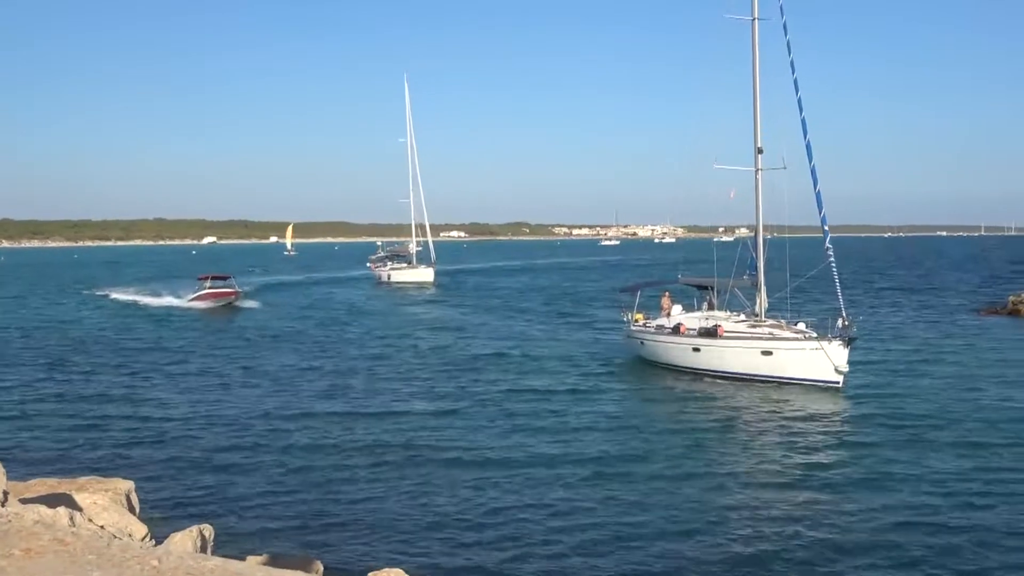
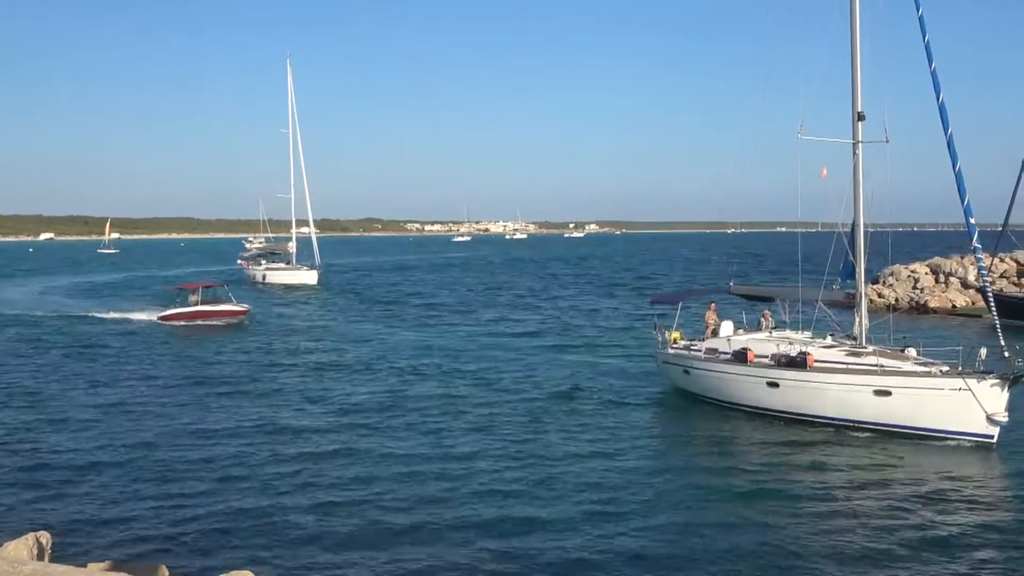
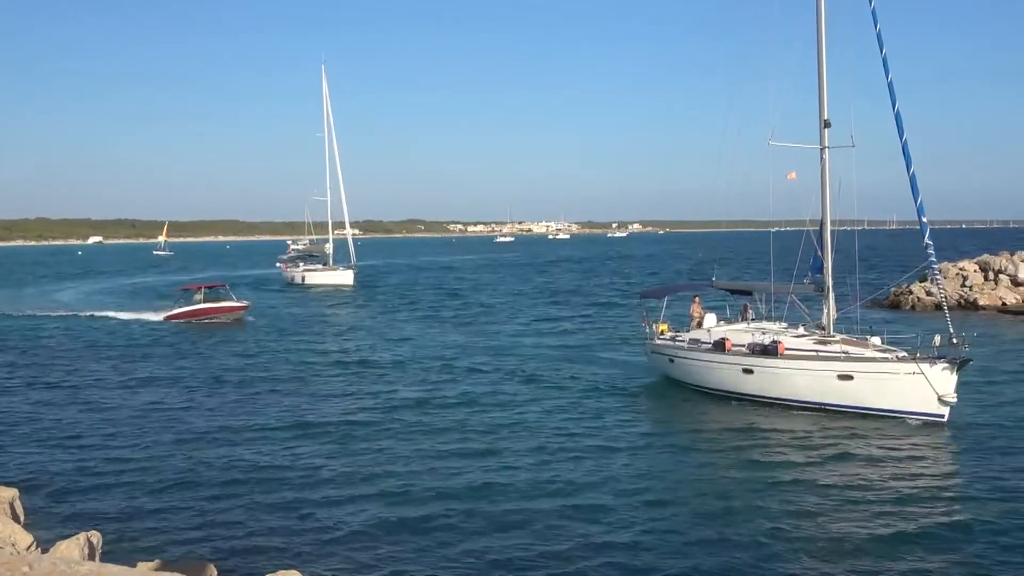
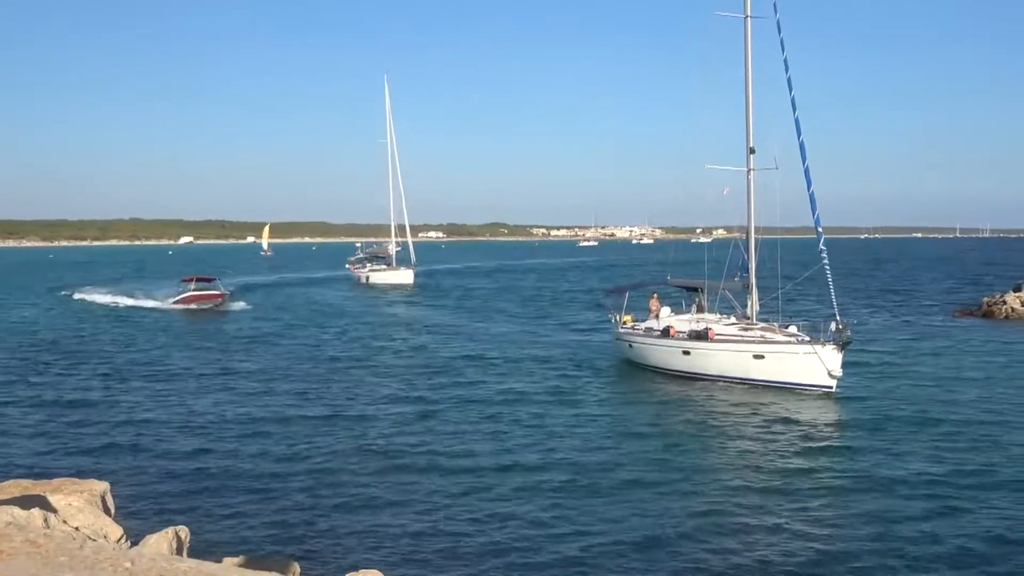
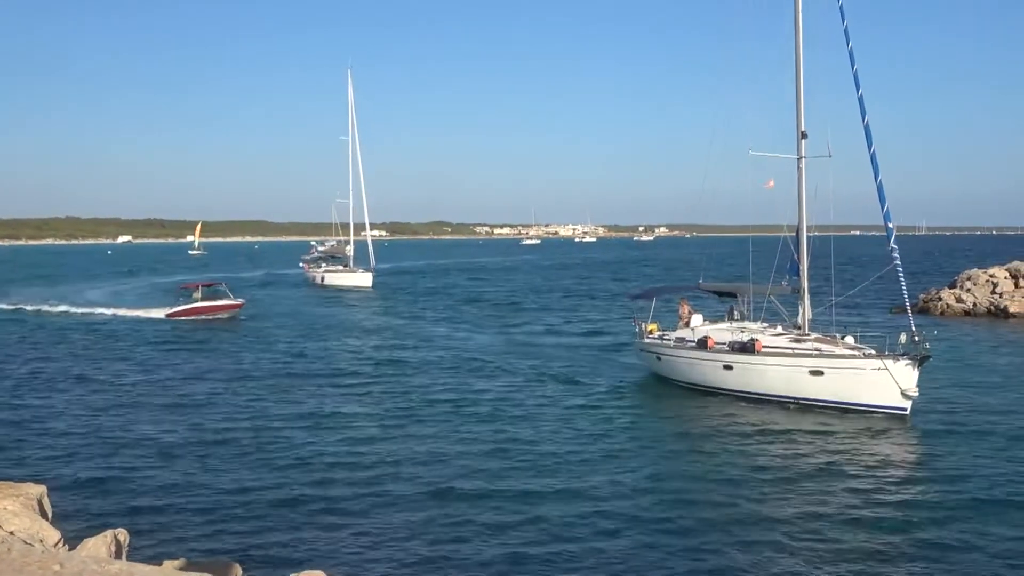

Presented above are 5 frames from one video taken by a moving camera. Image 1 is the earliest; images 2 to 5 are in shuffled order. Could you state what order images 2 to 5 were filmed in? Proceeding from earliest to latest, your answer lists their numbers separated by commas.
4, 5, 3, 2
